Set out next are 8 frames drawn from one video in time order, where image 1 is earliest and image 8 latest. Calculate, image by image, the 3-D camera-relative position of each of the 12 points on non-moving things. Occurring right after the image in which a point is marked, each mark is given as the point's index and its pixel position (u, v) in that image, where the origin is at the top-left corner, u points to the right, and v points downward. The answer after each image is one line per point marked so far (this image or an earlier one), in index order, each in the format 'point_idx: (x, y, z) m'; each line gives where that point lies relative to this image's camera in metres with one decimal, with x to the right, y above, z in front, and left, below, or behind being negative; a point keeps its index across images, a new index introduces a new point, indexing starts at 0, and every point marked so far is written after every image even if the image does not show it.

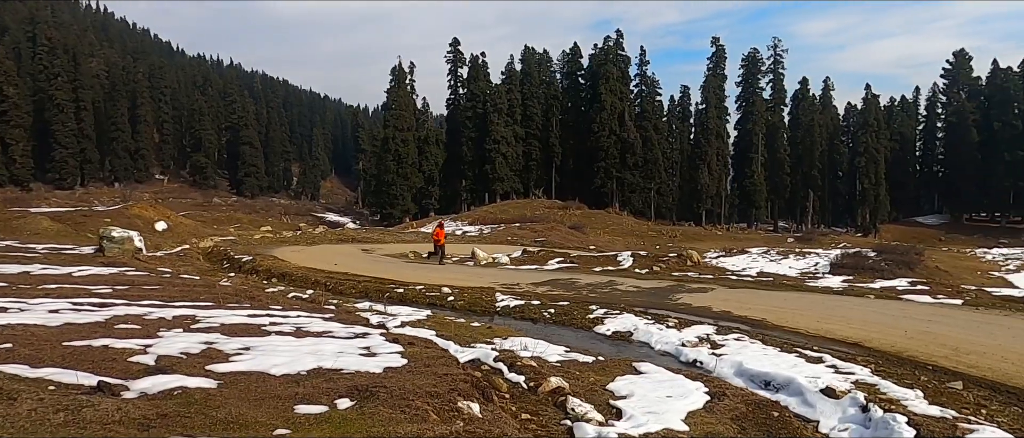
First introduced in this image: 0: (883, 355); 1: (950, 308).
0: (+5.2, -1.9, +9.2) m
1: (+8.7, -1.8, +13.1) m
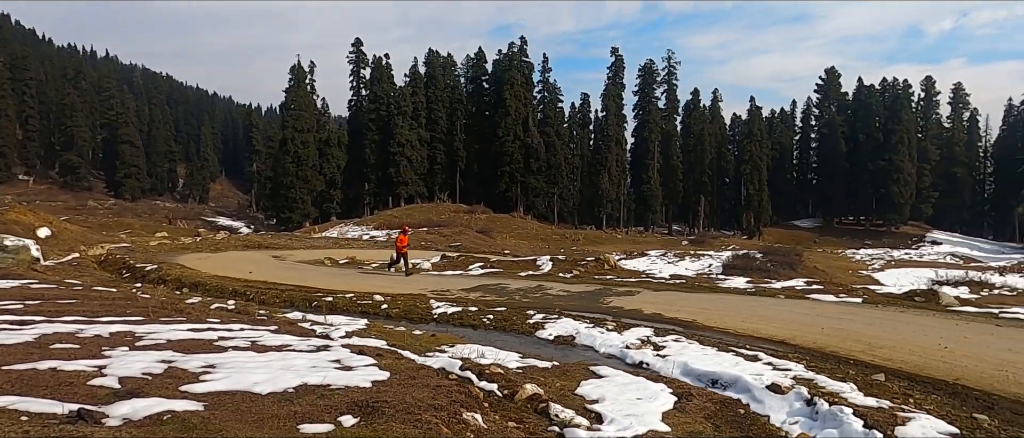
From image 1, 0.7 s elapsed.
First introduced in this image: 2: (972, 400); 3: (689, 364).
0: (+4.5, -2.0, +10.0) m
1: (+7.4, -1.9, +14.4) m
2: (+5.1, -2.0, +7.4) m
3: (+2.5, -2.0, +9.3) m
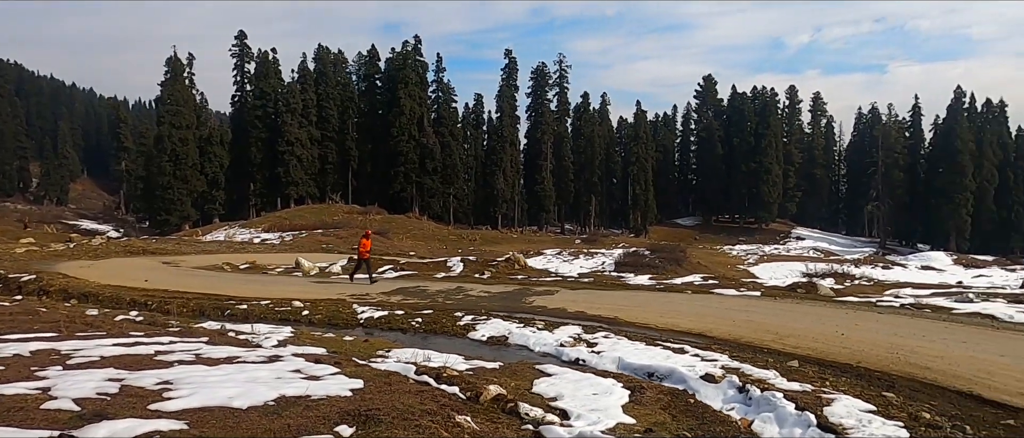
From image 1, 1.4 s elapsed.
0: (+3.5, -2.0, +10.8) m
1: (+5.6, -1.9, +15.6) m
2: (+4.6, -2.0, +8.3) m
3: (+1.7, -2.1, +9.8) m
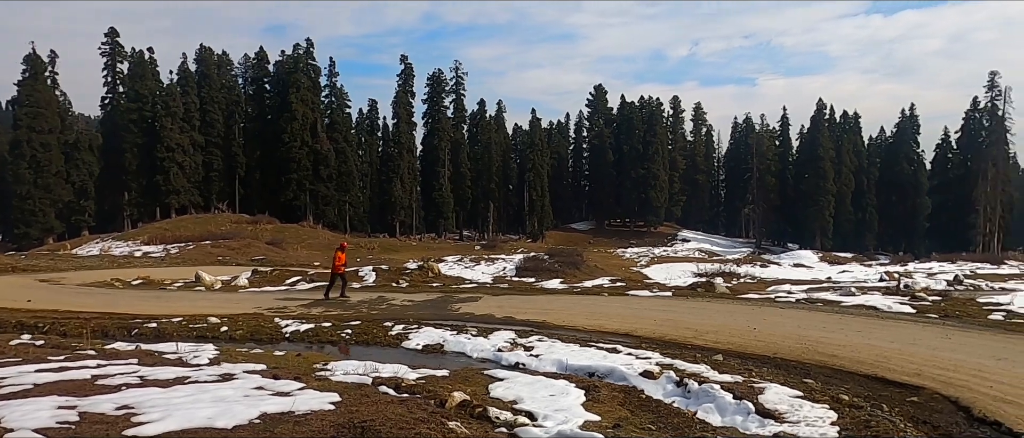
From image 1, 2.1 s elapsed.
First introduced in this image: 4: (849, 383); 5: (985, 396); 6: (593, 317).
0: (+2.5, -2.1, +11.5) m
1: (+3.8, -2.0, +16.5) m
2: (+3.9, -2.1, +9.1) m
3: (+0.8, -2.2, +10.2) m
4: (+4.2, -2.0, +8.2) m
5: (+5.0, -1.9, +6.9) m
6: (+1.7, -2.1, +13.9) m
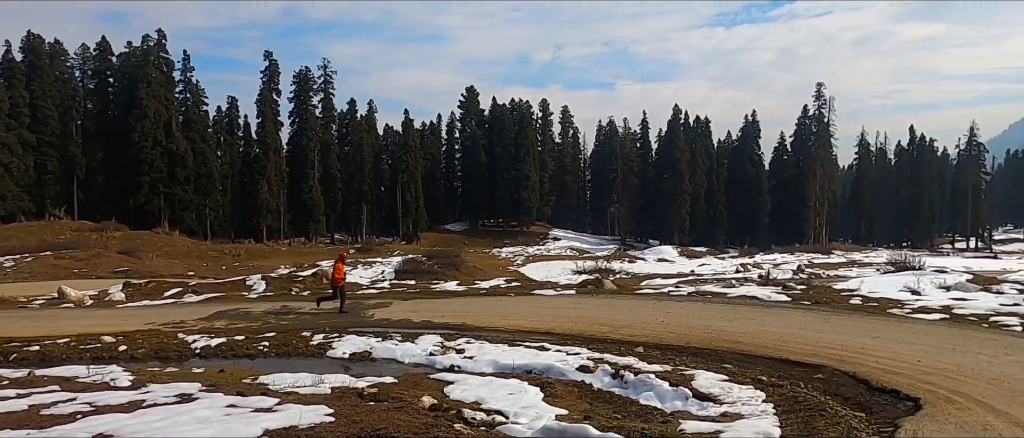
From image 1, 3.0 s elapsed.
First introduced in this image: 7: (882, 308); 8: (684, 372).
0: (+1.2, -2.2, +12.1) m
1: (+1.5, -2.1, +17.3) m
2: (+3.0, -2.1, +10.1) m
3: (-0.2, -2.3, +10.6) m
4: (+3.5, -2.1, +9.3) m
5: (+4.5, -1.9, +8.2) m
6: (0.0, -2.1, +14.4) m
7: (+7.8, -1.9, +13.8) m
8: (+2.4, -2.1, +9.0) m
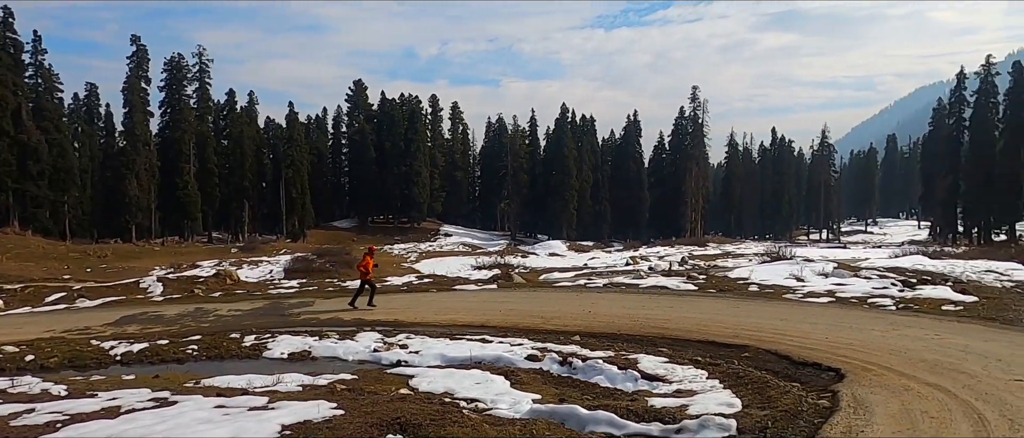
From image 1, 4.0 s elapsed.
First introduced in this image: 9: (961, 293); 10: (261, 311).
0: (0.0, -2.1, +12.6) m
1: (-0.5, -2.0, +17.8) m
2: (+2.2, -2.0, +11.0) m
3: (-1.1, -2.2, +10.9) m
4: (+2.8, -2.0, +10.2) m
5: (+4.0, -1.8, +9.3) m
6: (-1.6, -2.1, +14.7) m
7: (+6.2, -1.8, +15.4) m
8: (+1.7, -2.0, +9.8) m
9: (+10.3, -1.7, +15.2) m
10: (-5.9, -2.2, +15.5) m
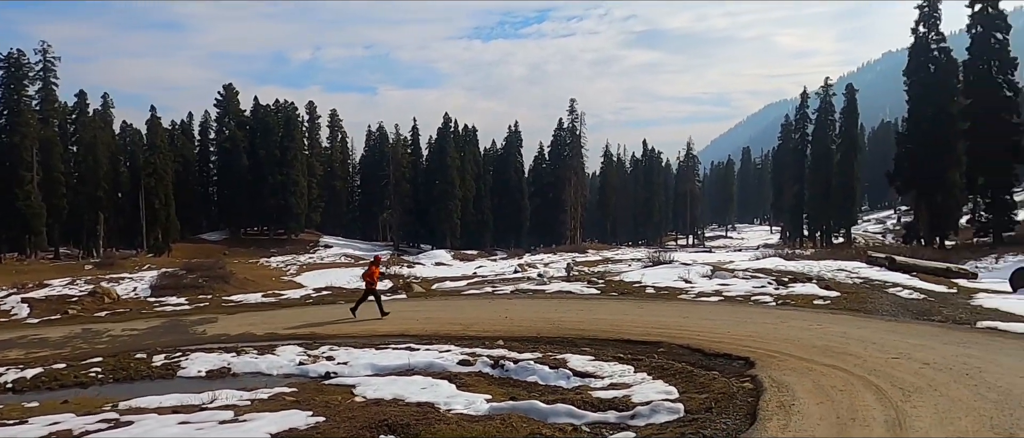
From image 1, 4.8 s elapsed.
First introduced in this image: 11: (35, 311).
0: (-1.5, -2.3, +12.9) m
1: (-3.0, -2.3, +17.9) m
2: (+0.9, -2.2, +11.7) m
3: (-2.3, -2.4, +11.0) m
4: (+1.6, -2.1, +11.0) m
5: (+3.0, -1.9, +10.4) m
6: (-3.4, -2.3, +14.7) m
7: (+4.1, -1.9, +16.8) m
8: (+0.7, -2.2, +10.4) m
9: (+8.2, -1.8, +17.3) m
10: (-7.8, -2.5, +14.7) m
11: (-14.1, -2.7, +19.6) m
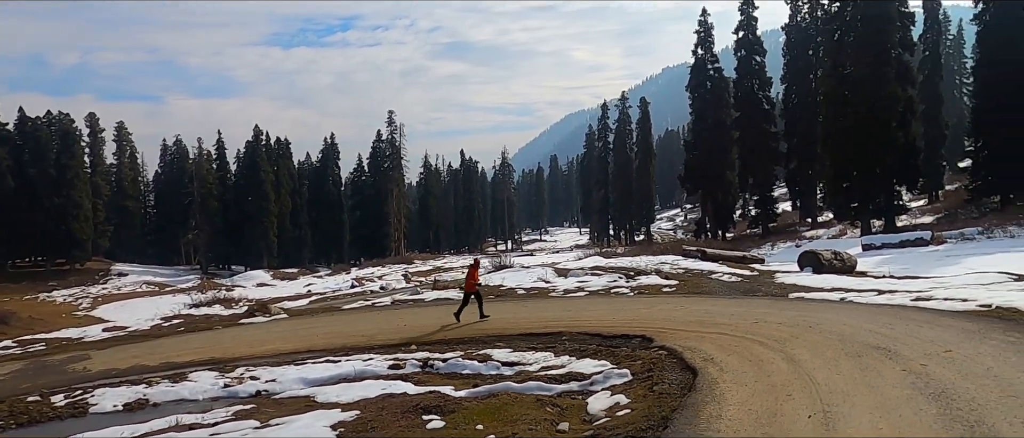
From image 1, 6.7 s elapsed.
0: (-3.4, -2.7, +13.6) m
1: (-6.2, -2.8, +18.0) m
2: (-0.8, -2.4, +13.1) m
3: (-3.6, -2.8, +11.5) m
4: (+0.1, -2.3, +12.6) m
5: (+1.6, -2.0, +12.4) m
6: (-5.7, -2.8, +14.7) m
7: (+0.9, -2.1, +18.9) m
8: (-0.6, -2.4, +11.8) m
9: (+4.7, -1.9, +20.5) m
10: (-10.0, -3.1, +13.5) m
11: (-17.3, -3.8, +16.6) m
